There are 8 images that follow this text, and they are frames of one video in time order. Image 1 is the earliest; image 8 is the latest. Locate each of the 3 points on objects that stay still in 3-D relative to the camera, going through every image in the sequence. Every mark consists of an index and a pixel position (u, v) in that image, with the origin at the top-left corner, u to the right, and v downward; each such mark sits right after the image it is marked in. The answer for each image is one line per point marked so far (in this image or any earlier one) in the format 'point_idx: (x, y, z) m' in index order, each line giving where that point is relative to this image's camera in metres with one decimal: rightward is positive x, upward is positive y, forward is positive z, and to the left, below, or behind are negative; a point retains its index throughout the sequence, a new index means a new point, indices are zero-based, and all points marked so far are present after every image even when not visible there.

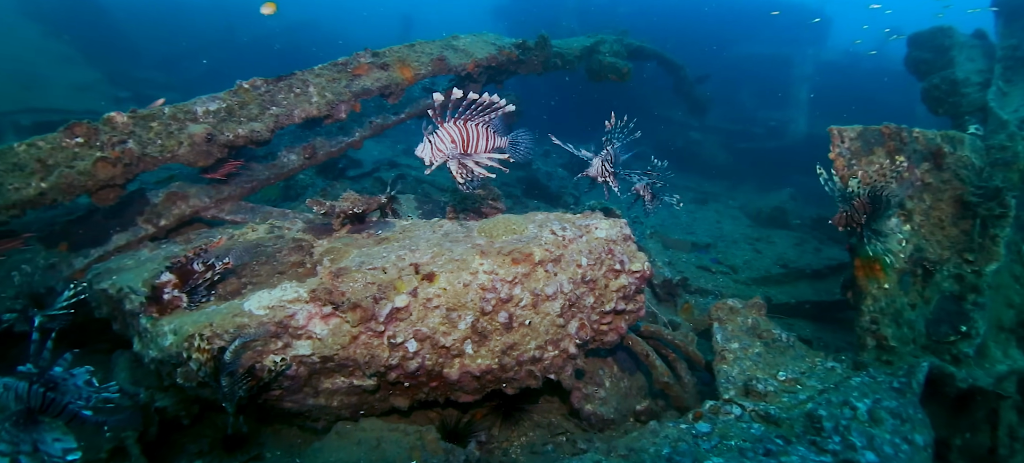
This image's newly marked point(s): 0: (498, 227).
0: (-0.1, 0.0, +4.0) m
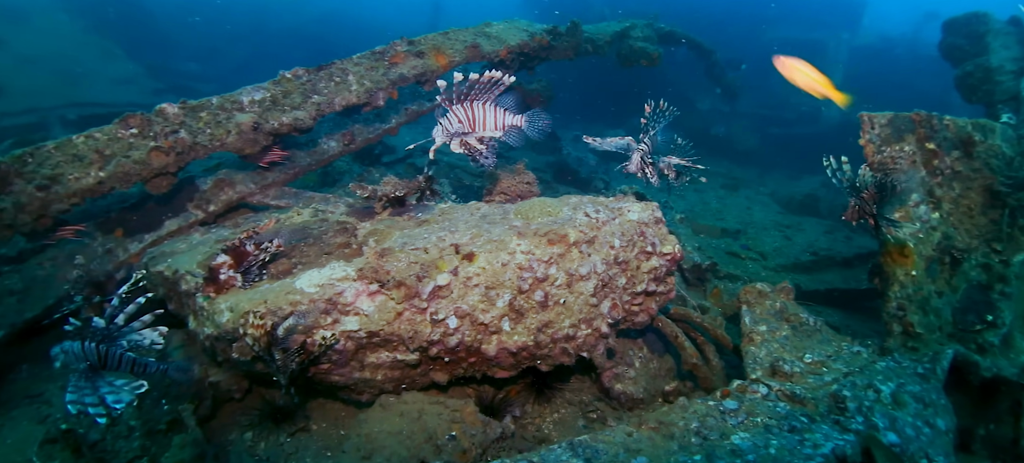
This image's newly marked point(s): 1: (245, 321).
0: (+0.2, +0.2, +4.1) m
1: (-2.0, -0.7, +3.5) m
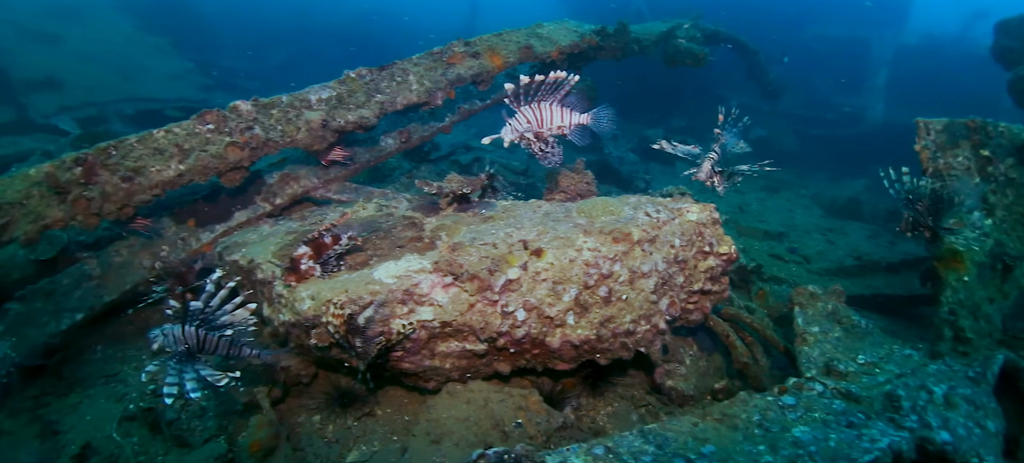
0: (+0.8, +0.2, +4.3) m
1: (-1.4, -0.6, +3.8) m
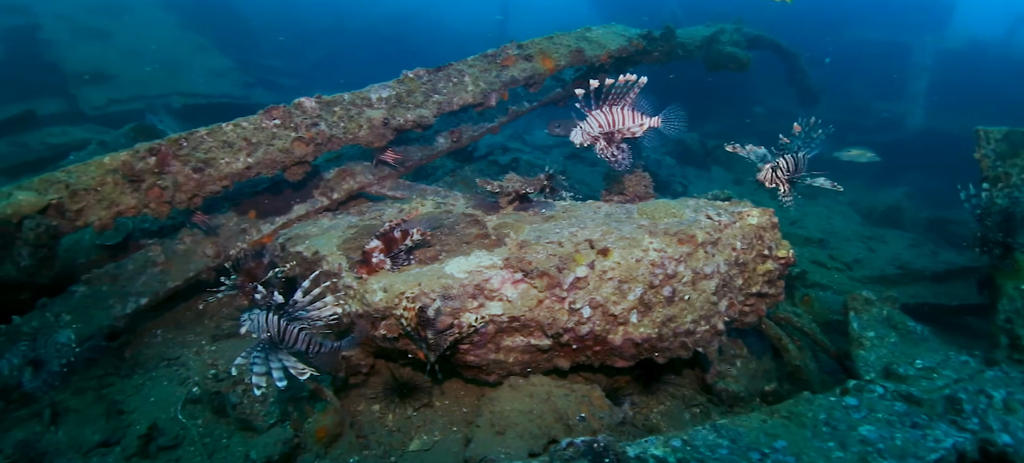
0: (+1.3, +0.2, +4.4) m
1: (-0.9, -0.5, +3.9) m
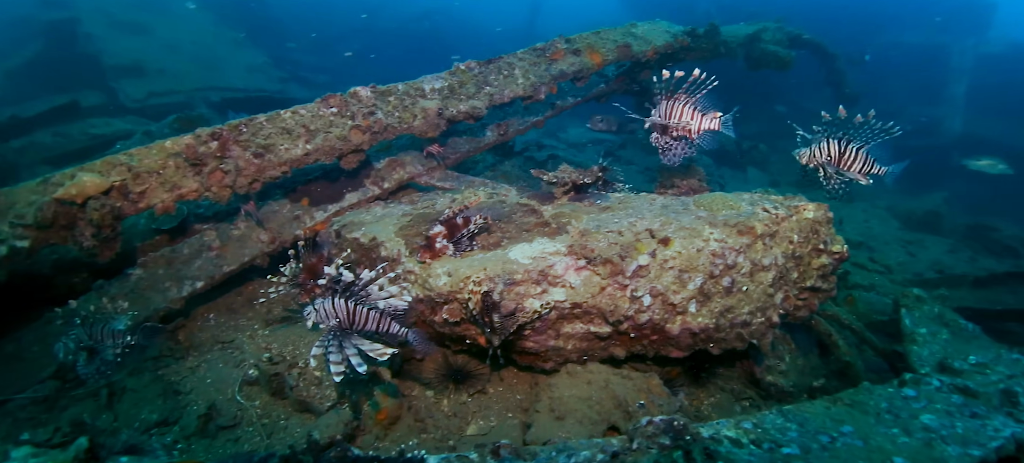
0: (+1.9, +0.3, +4.4) m
1: (-0.4, -0.4, +3.9) m
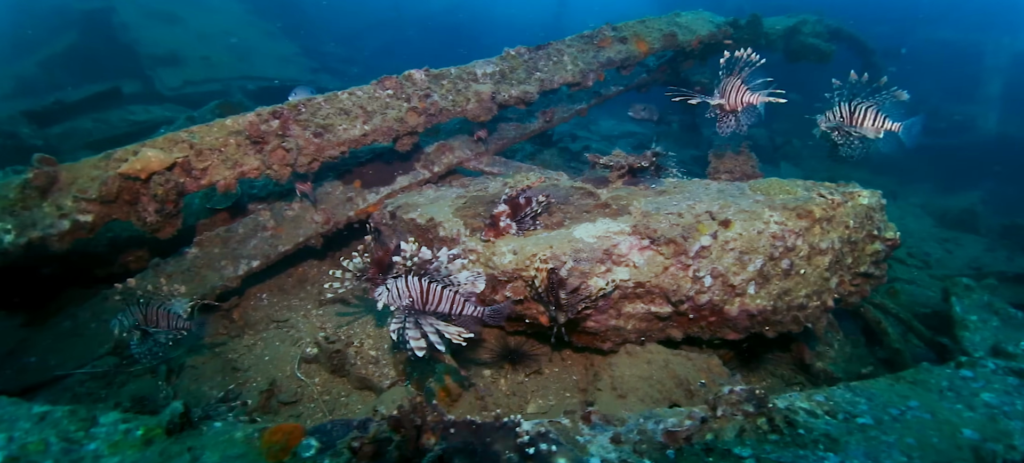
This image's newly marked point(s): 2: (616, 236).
0: (+2.4, +0.4, +4.5) m
1: (+0.2, -0.3, +4.0) m
2: (+0.9, 0.0, +4.1) m
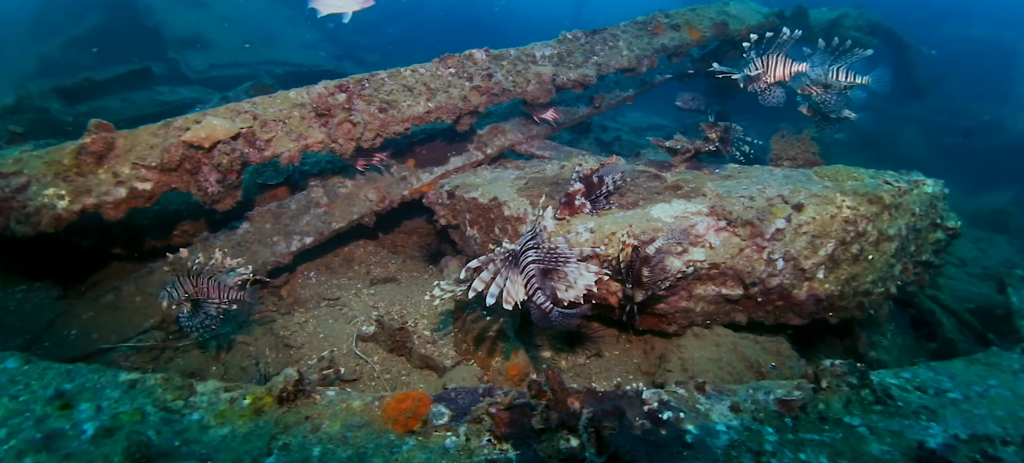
0: (+3.0, +0.5, +4.6) m
1: (+0.8, -0.1, +4.0) m
2: (+1.5, +0.1, +4.1) m
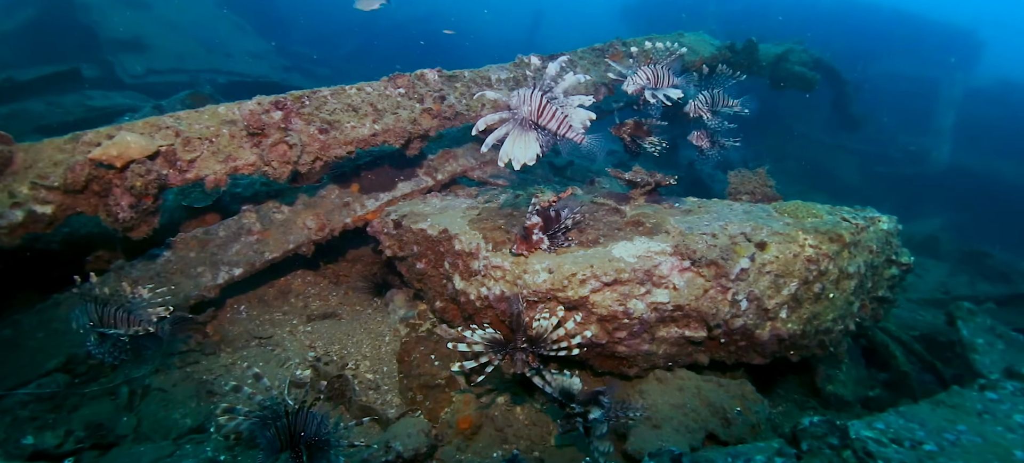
0: (+2.6, +0.2, +4.5) m
1: (+0.4, -0.4, +3.7) m
2: (+1.1, -0.2, +3.8) m
